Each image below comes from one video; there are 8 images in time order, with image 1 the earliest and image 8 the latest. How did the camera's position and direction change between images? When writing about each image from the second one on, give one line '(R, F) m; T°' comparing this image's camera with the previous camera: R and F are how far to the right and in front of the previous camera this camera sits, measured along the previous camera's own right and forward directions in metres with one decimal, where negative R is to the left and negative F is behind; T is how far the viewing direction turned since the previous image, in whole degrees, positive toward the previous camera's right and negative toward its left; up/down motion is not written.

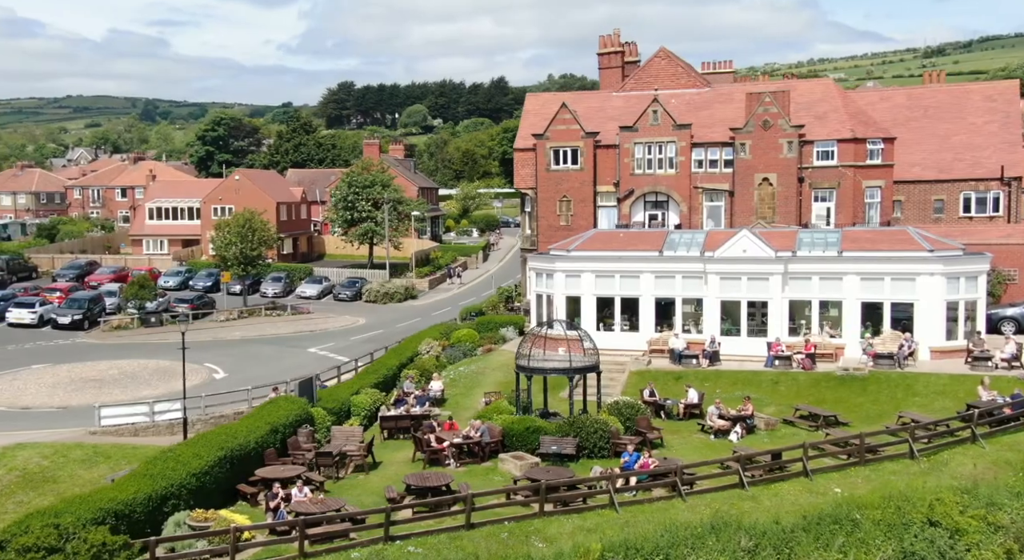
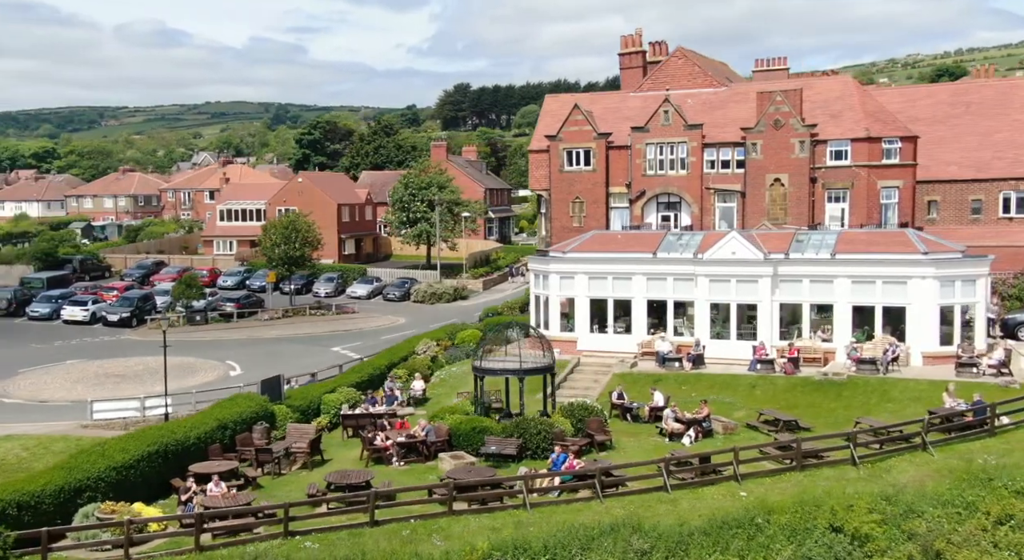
(+4.1, 0.0) m; -5°
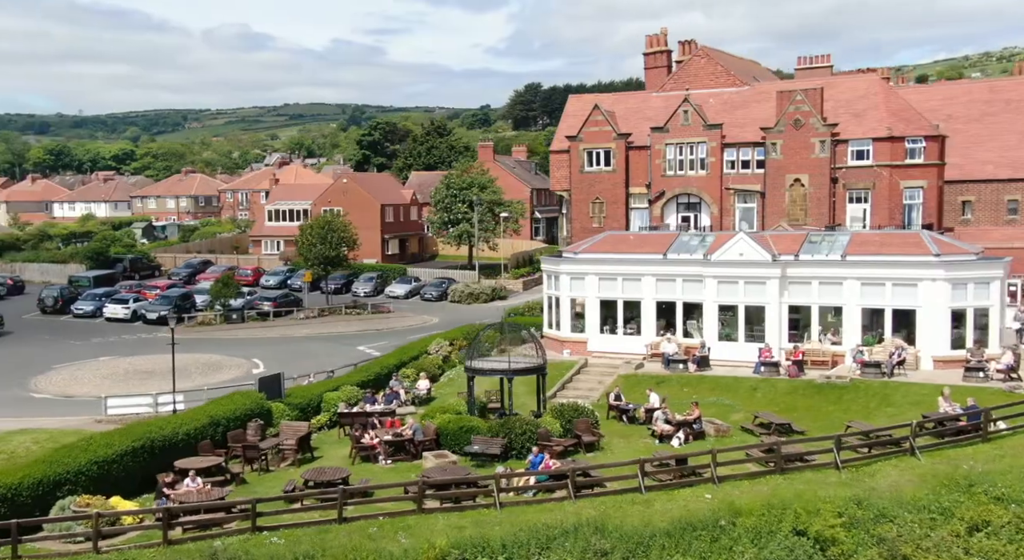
(+2.0, -0.1) m; -3°
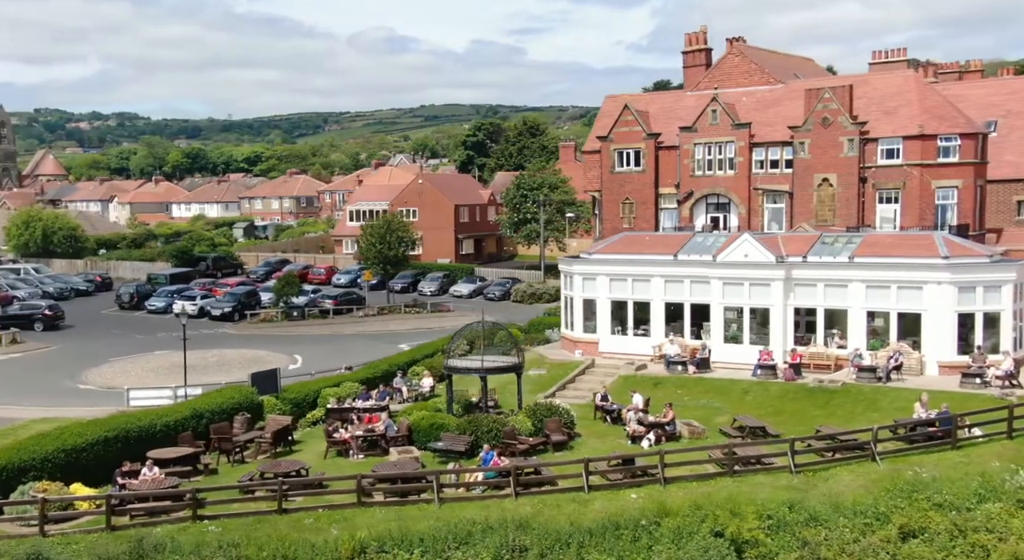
(+3.8, -0.2) m; -6°
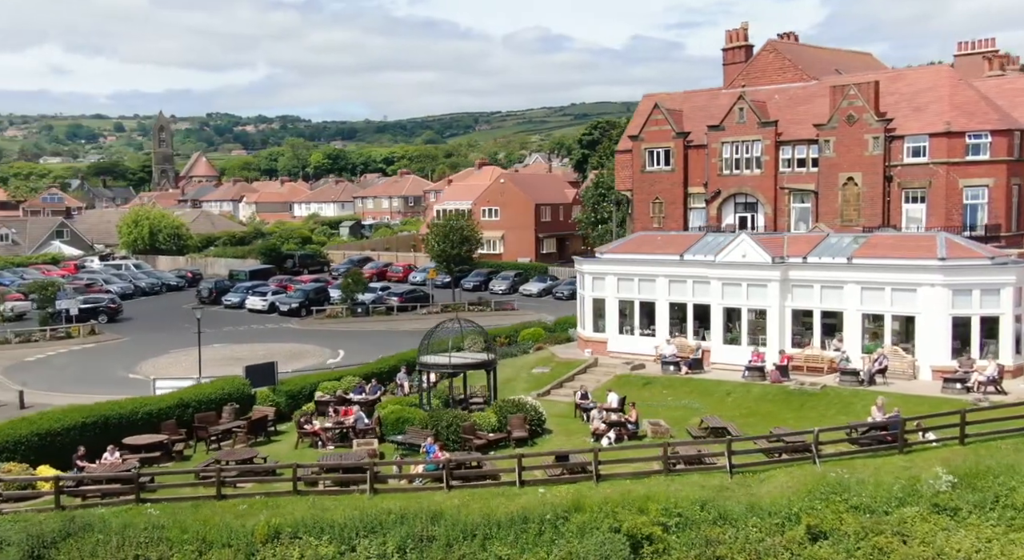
(+4.4, -0.4) m; -6°
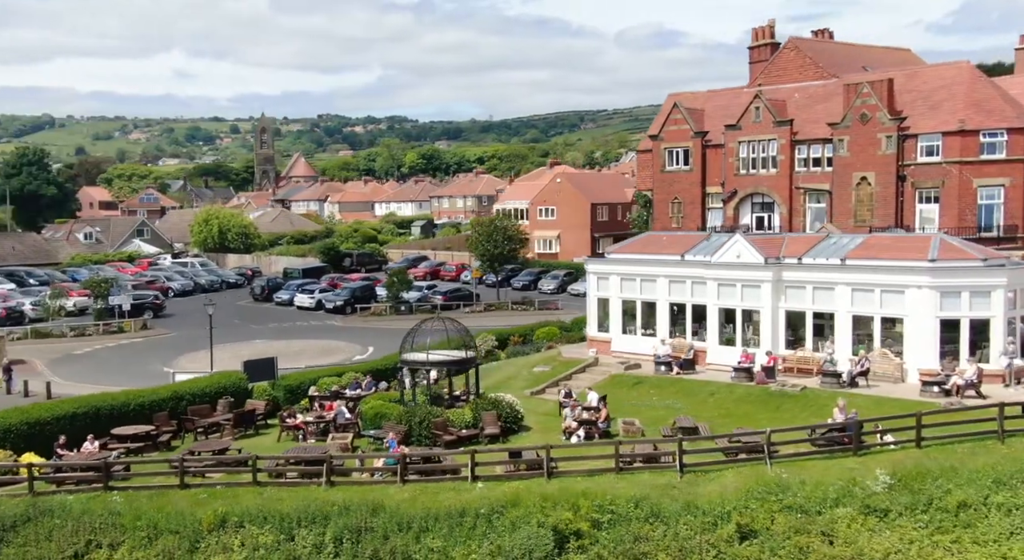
(+3.2, -0.4) m; -4°
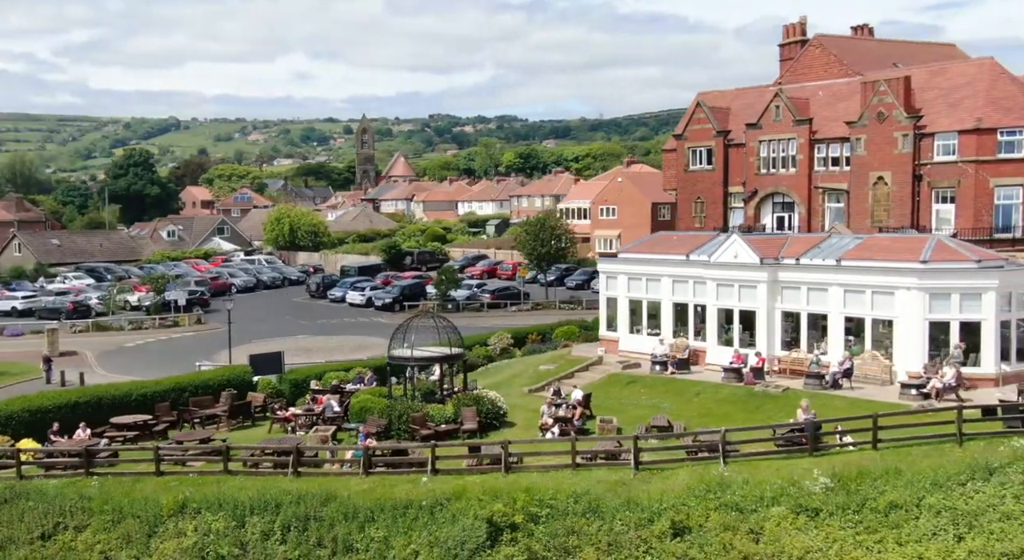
(+3.2, -0.5) m; -5°
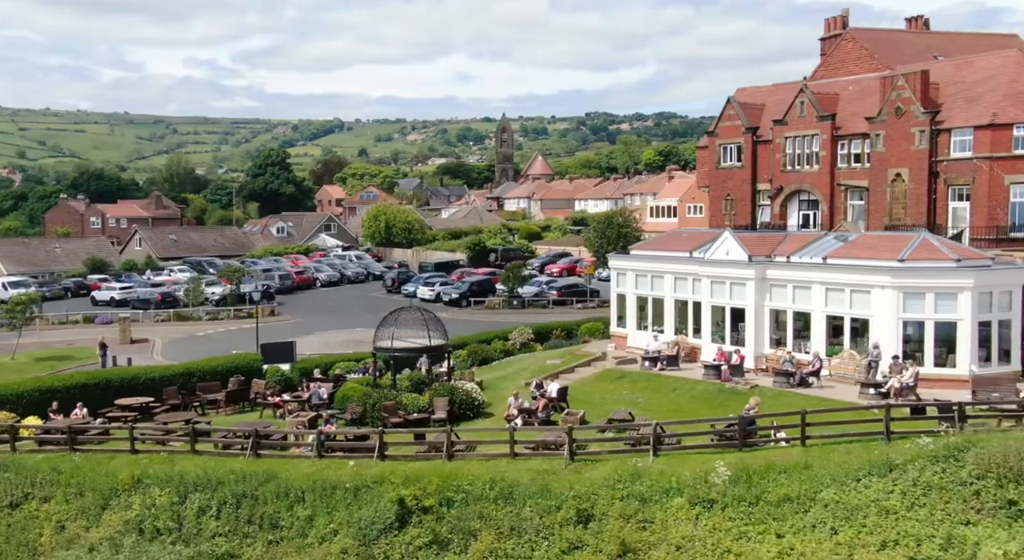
(+4.7, -0.8) m; -6°
